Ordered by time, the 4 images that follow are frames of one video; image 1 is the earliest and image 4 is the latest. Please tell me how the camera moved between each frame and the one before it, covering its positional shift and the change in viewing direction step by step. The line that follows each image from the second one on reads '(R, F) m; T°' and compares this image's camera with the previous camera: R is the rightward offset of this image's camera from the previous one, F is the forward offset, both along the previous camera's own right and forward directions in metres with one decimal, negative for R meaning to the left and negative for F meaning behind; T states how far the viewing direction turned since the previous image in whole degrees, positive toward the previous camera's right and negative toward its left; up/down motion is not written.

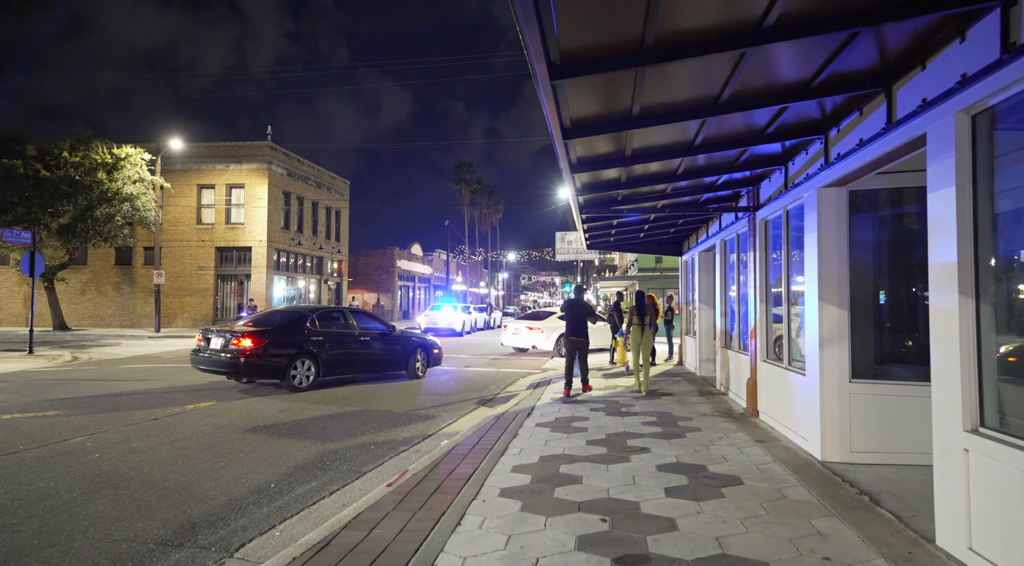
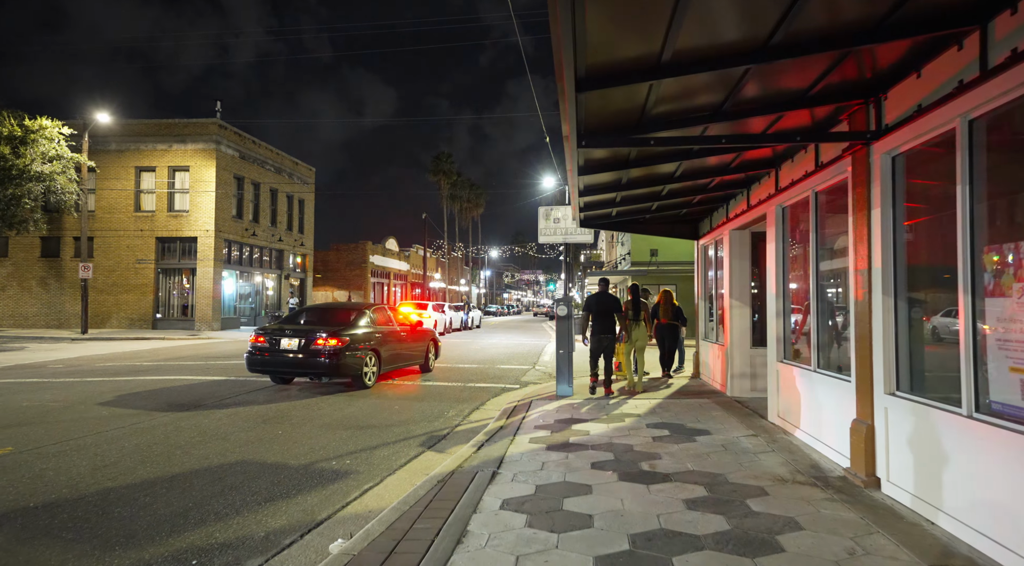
(+0.2, +3.4) m; +1°
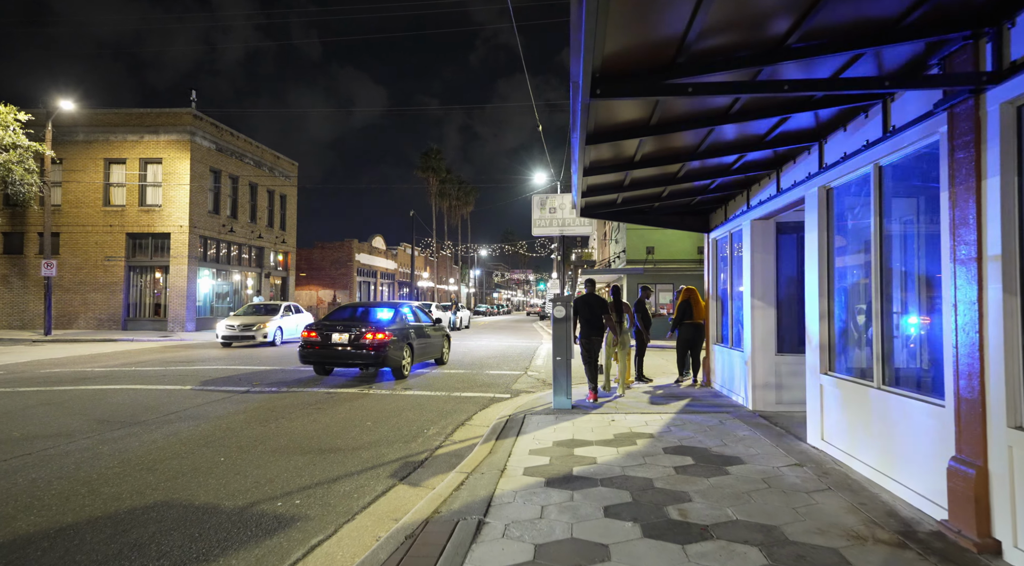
(0.0, +1.3) m; +1°
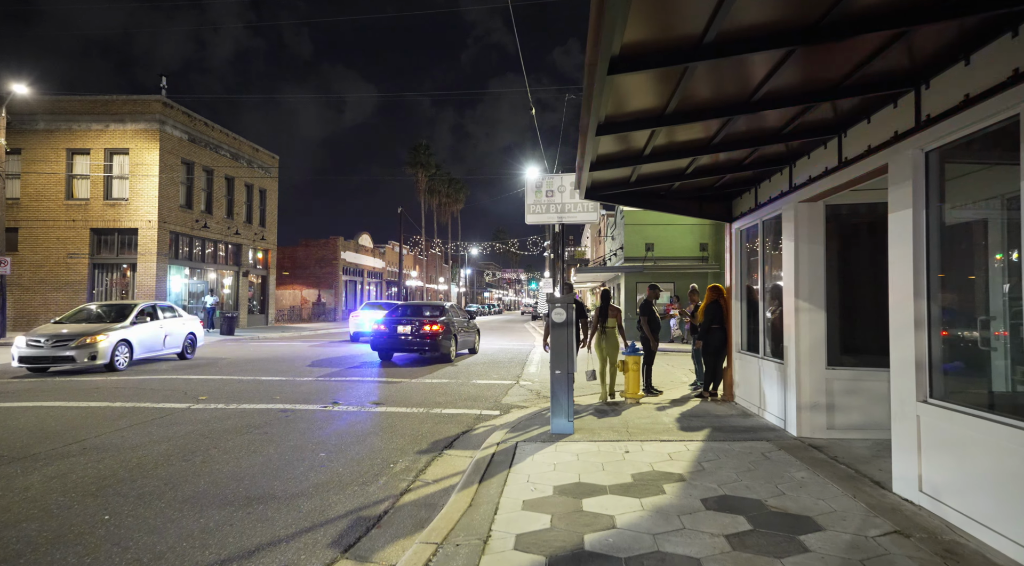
(0.0, +1.6) m; +1°
